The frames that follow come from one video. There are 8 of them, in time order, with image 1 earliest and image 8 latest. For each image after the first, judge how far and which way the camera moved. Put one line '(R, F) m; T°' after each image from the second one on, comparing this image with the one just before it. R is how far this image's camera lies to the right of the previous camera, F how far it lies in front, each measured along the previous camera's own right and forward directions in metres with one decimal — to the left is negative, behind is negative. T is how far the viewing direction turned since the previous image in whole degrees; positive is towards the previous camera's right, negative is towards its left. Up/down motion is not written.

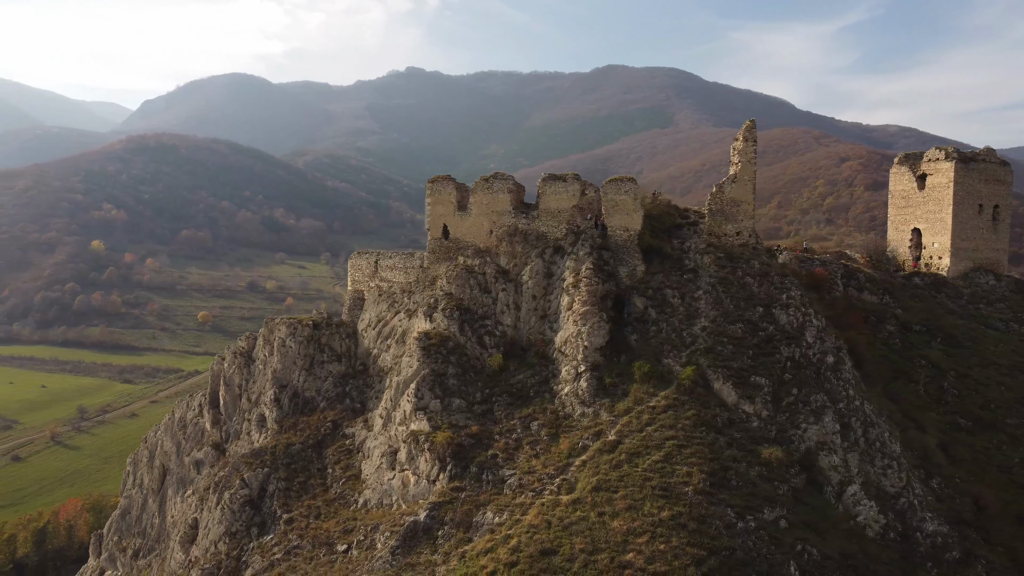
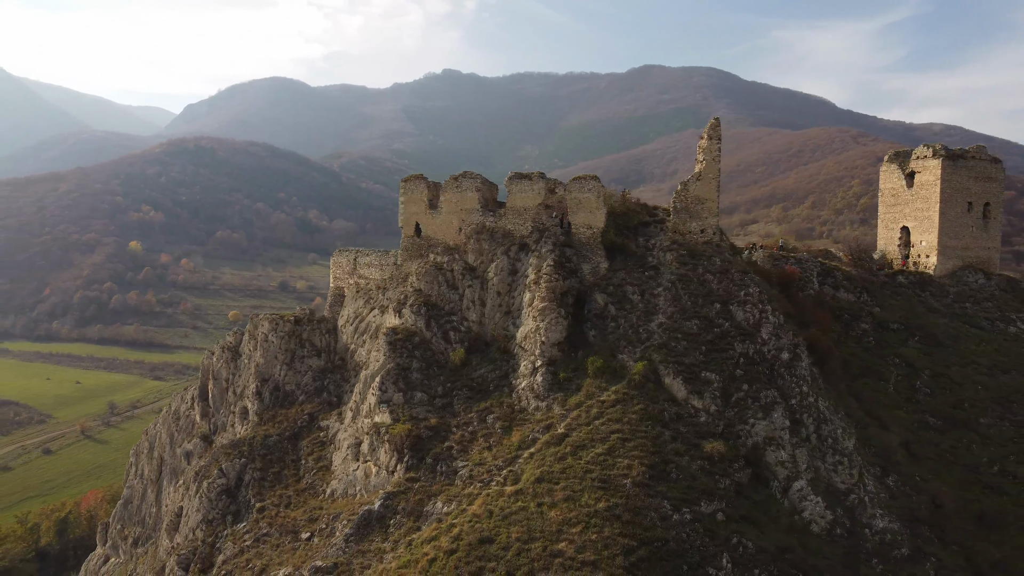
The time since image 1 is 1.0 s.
(+1.8, -0.3) m; -2°
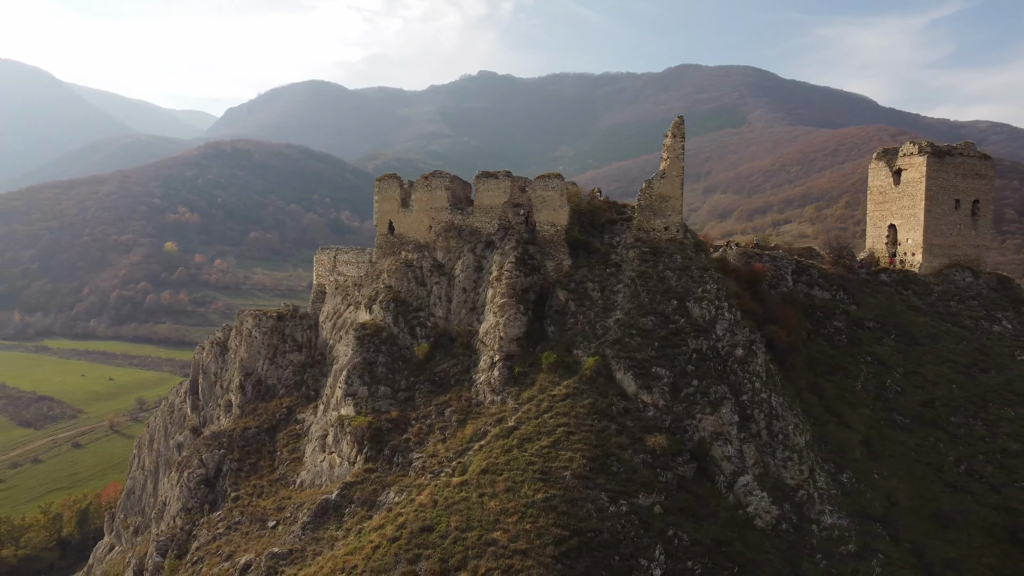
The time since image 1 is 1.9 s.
(+1.9, -0.3) m; -2°
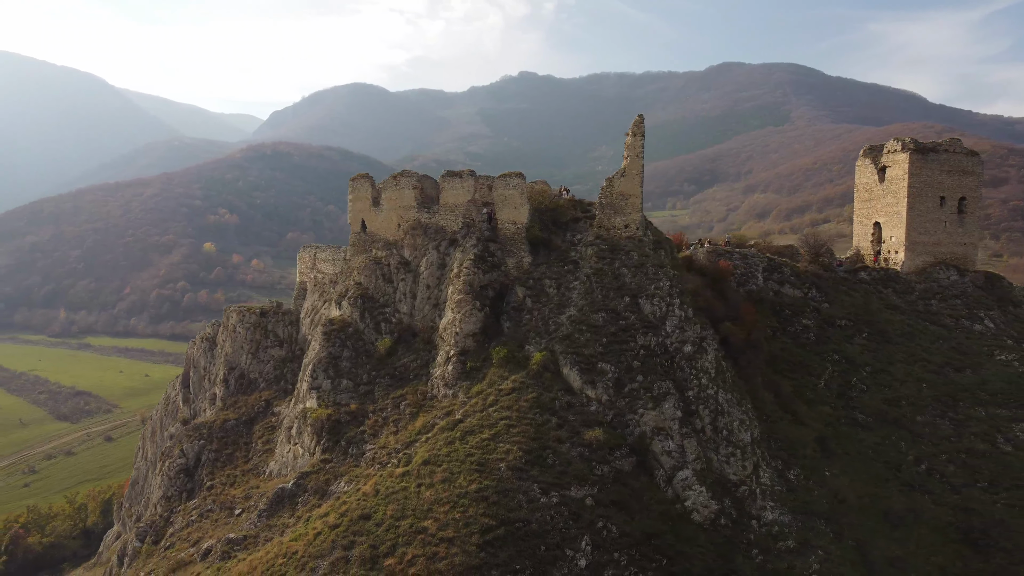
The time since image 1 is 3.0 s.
(+2.1, -0.3) m; -2°
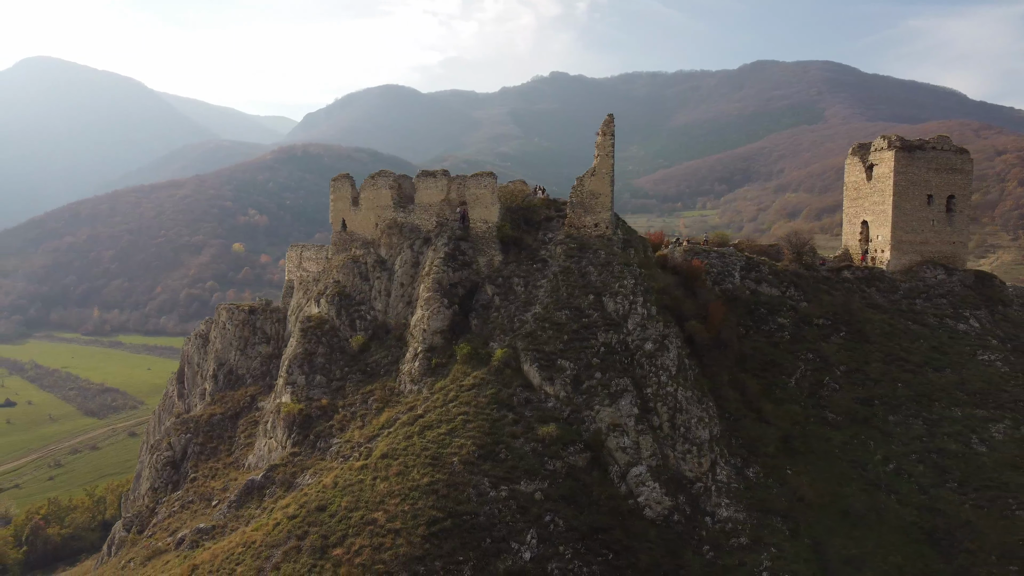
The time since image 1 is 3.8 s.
(+1.6, -0.2) m; -2°
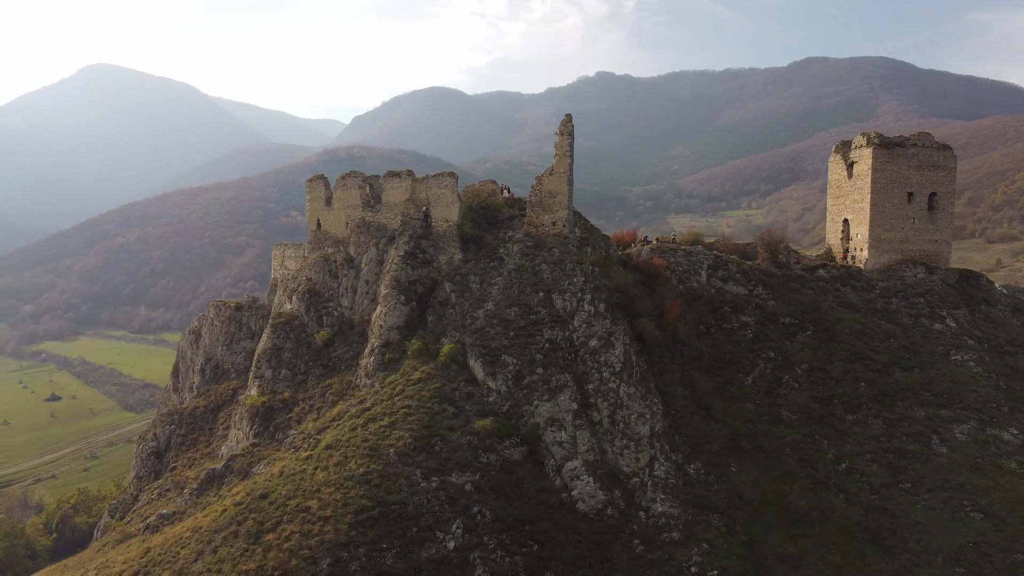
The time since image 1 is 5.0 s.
(+2.3, -0.3) m; -3°
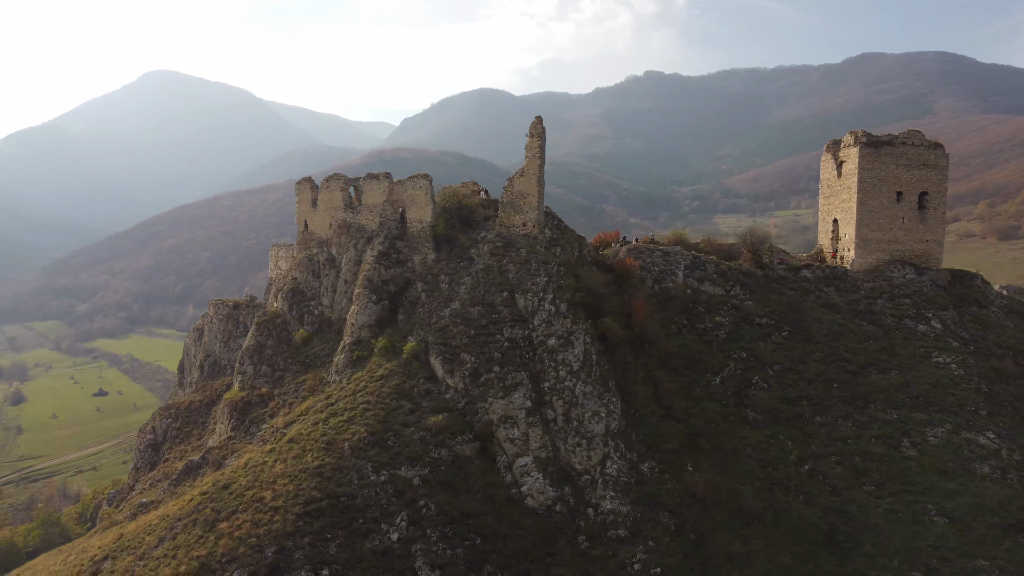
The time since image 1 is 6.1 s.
(+2.1, -0.3) m; -3°
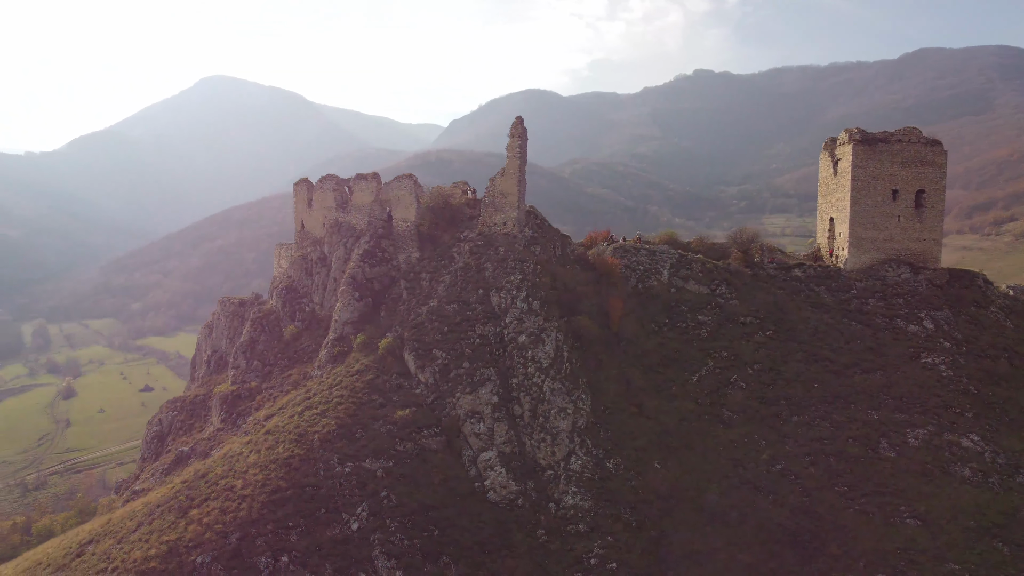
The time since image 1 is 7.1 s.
(+1.8, -0.3) m; -3°
